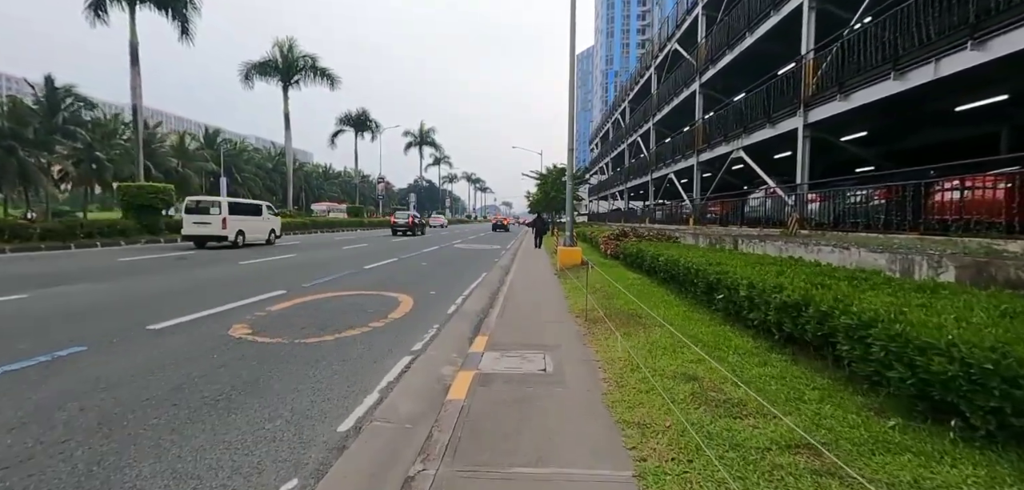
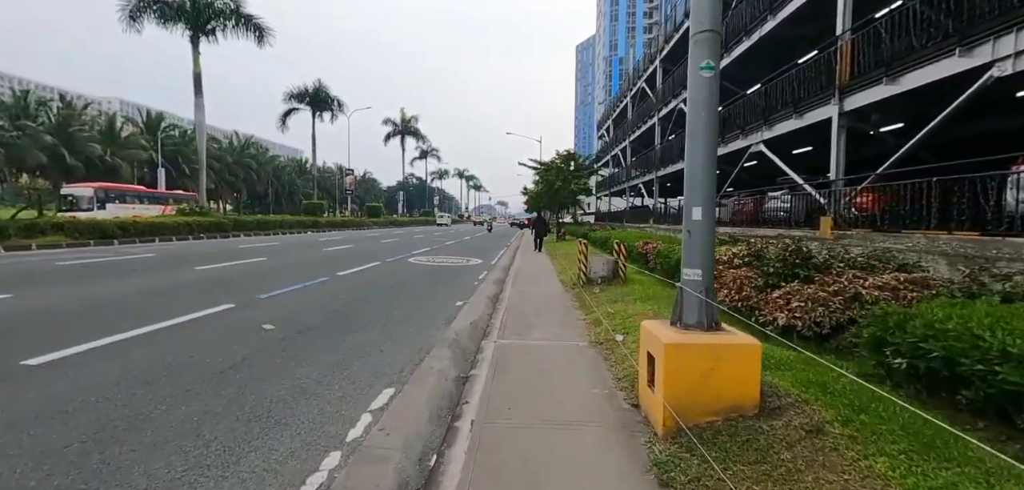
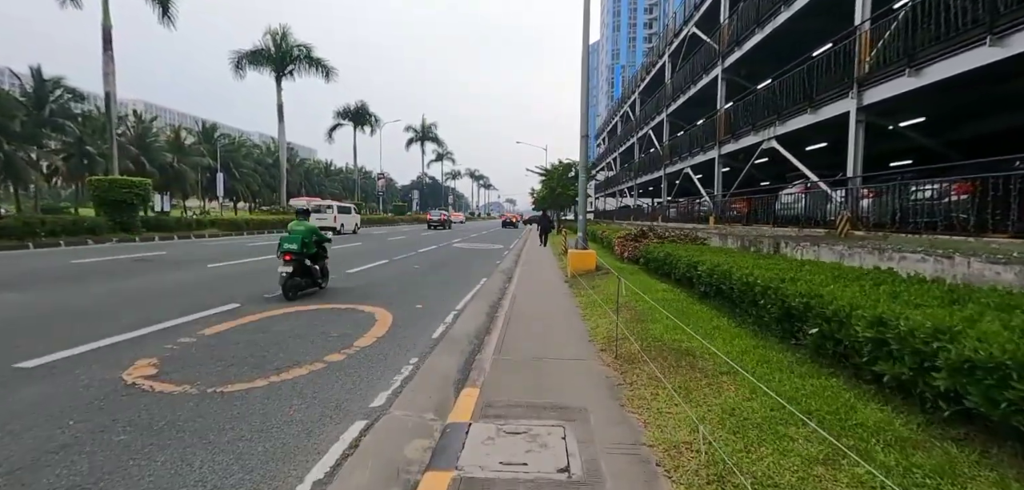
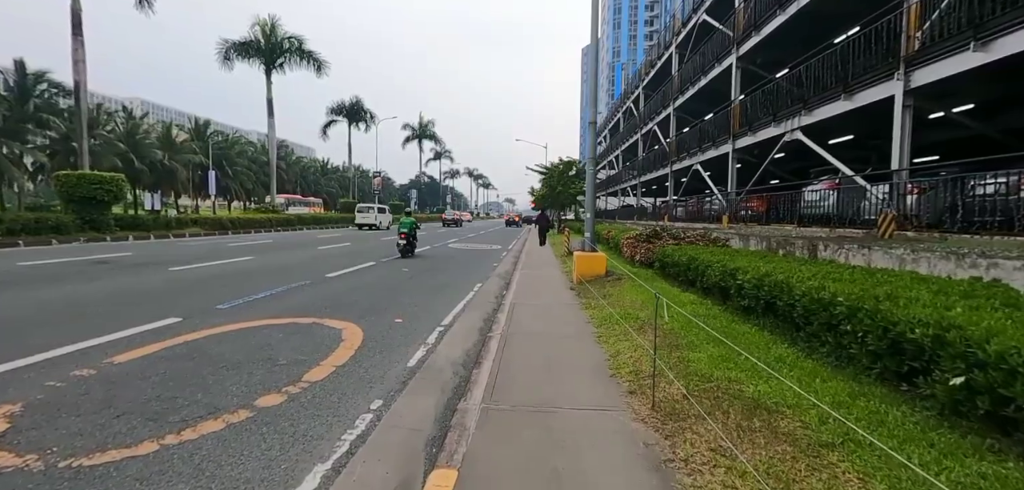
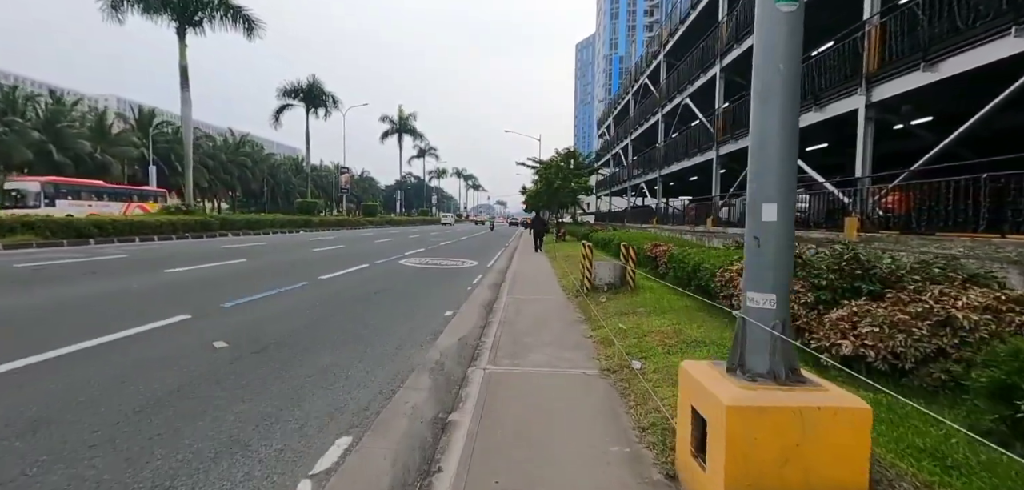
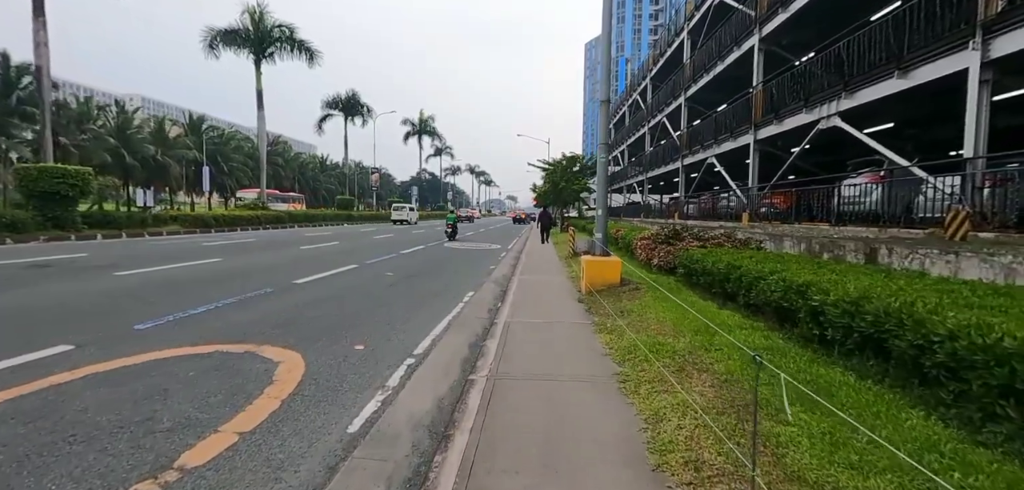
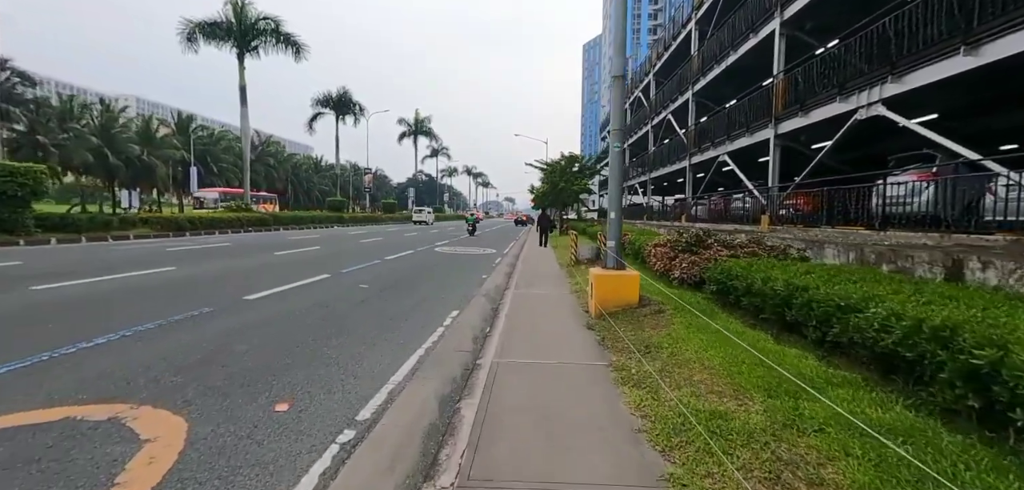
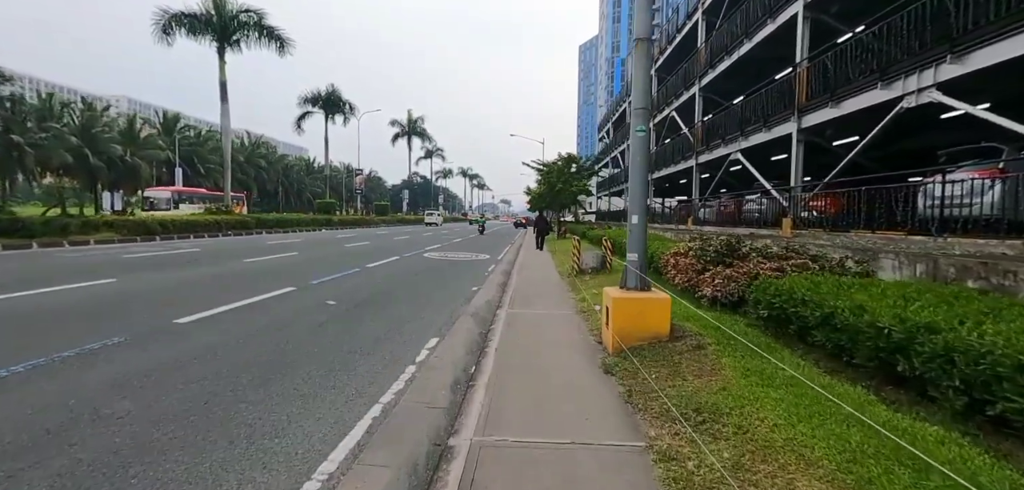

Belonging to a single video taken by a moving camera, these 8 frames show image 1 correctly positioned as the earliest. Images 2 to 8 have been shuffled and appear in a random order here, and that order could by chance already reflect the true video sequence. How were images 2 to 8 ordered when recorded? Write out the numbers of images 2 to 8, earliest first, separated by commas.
3, 4, 6, 7, 8, 2, 5
